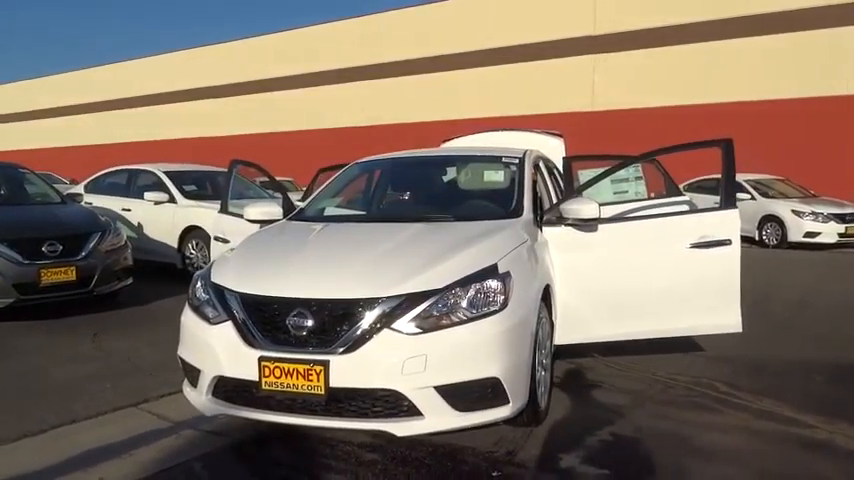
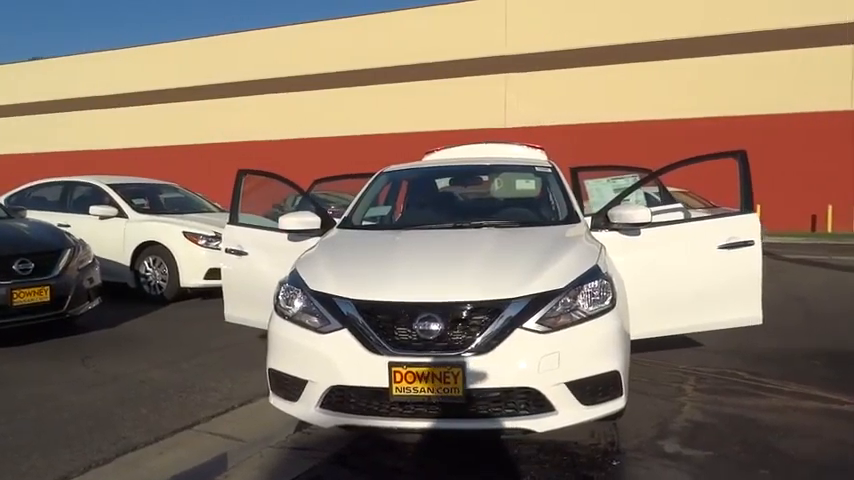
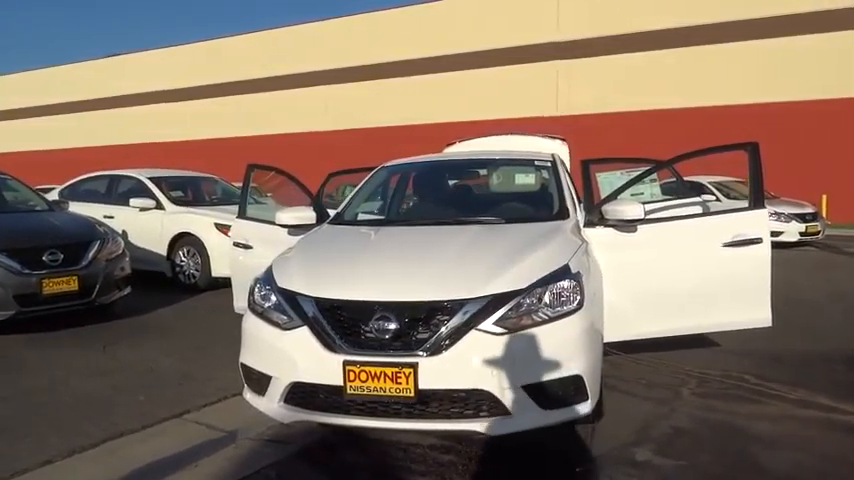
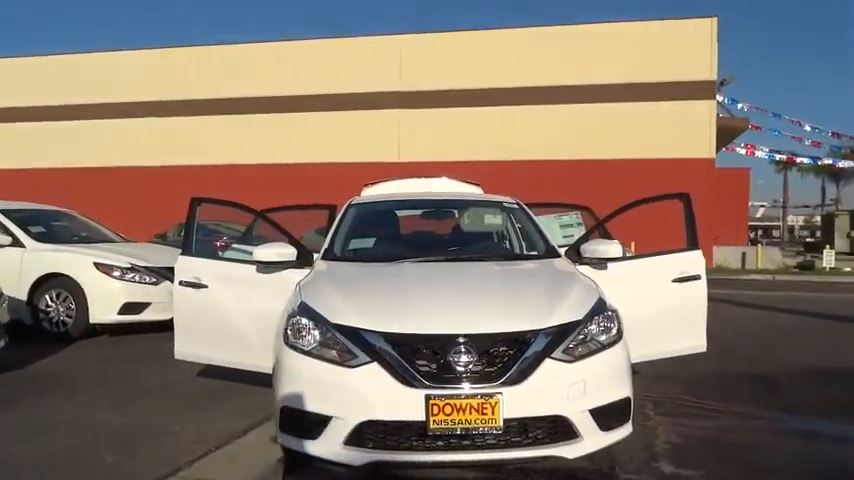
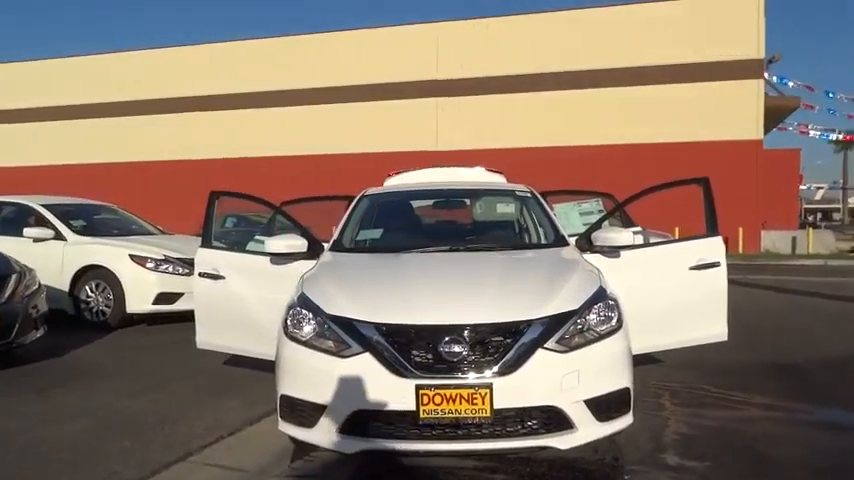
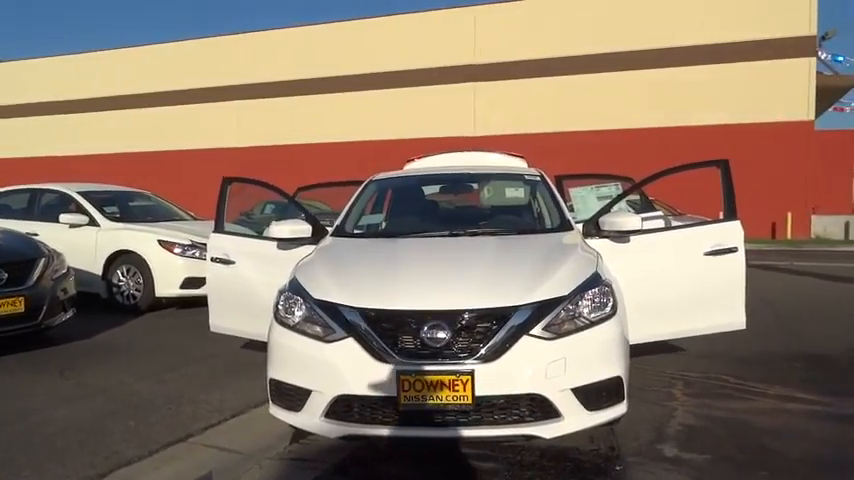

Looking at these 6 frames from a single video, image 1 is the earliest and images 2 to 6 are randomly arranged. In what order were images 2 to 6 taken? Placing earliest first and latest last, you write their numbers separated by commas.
3, 2, 6, 5, 4
